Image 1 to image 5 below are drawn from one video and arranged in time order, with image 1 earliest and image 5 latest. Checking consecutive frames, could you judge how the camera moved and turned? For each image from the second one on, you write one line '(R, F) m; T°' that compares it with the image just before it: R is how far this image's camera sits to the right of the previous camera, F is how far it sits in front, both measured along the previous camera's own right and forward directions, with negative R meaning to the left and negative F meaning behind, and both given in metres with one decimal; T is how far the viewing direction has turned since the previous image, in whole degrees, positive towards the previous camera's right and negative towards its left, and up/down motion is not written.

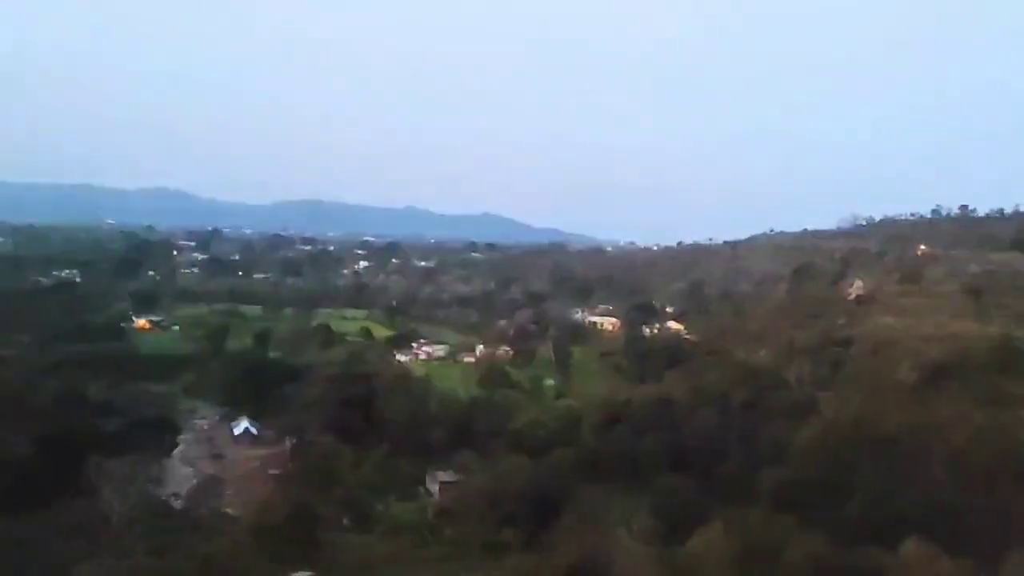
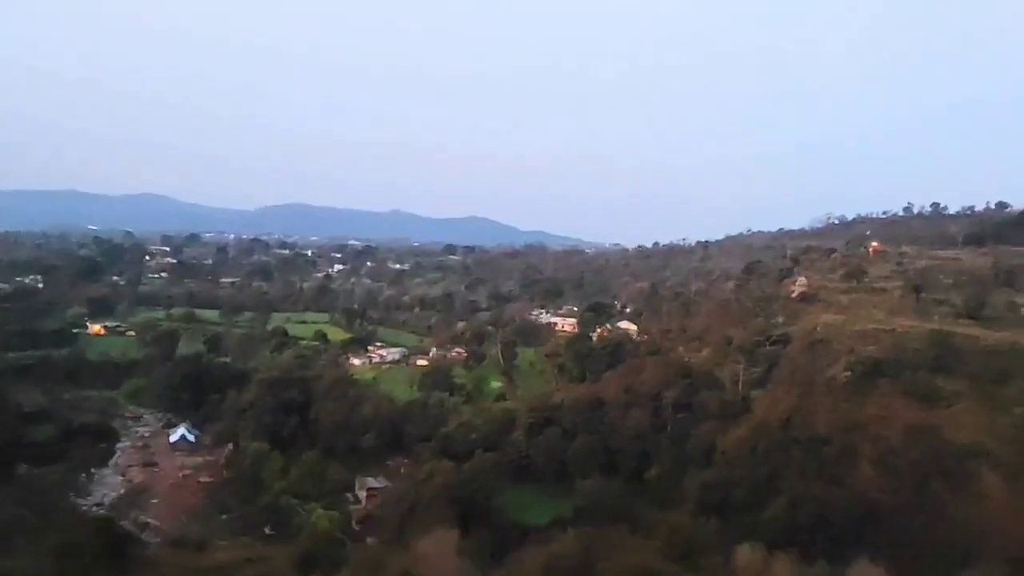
(+0.3, +0.1) m; +1°
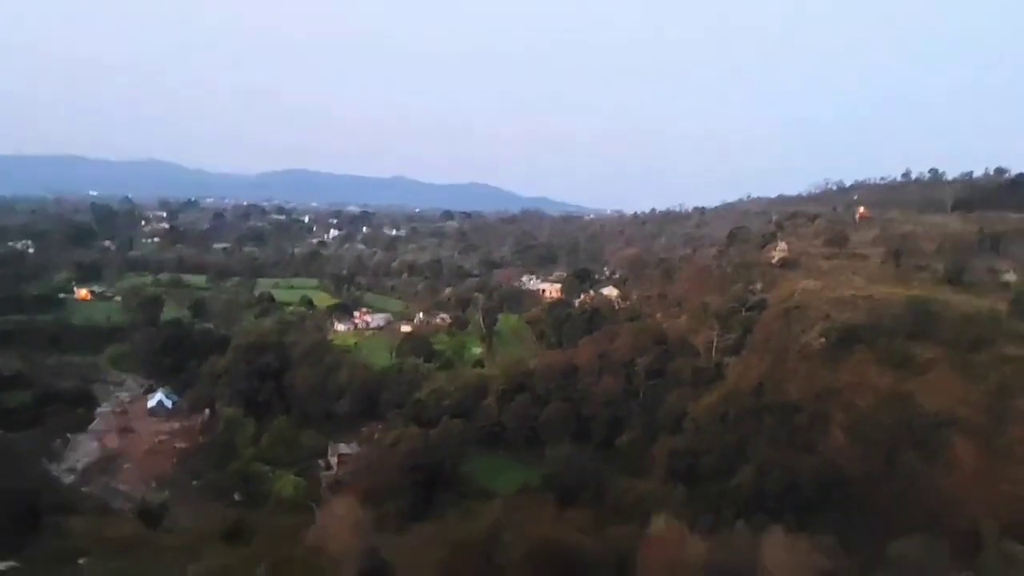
(+0.1, +0.1) m; 0°
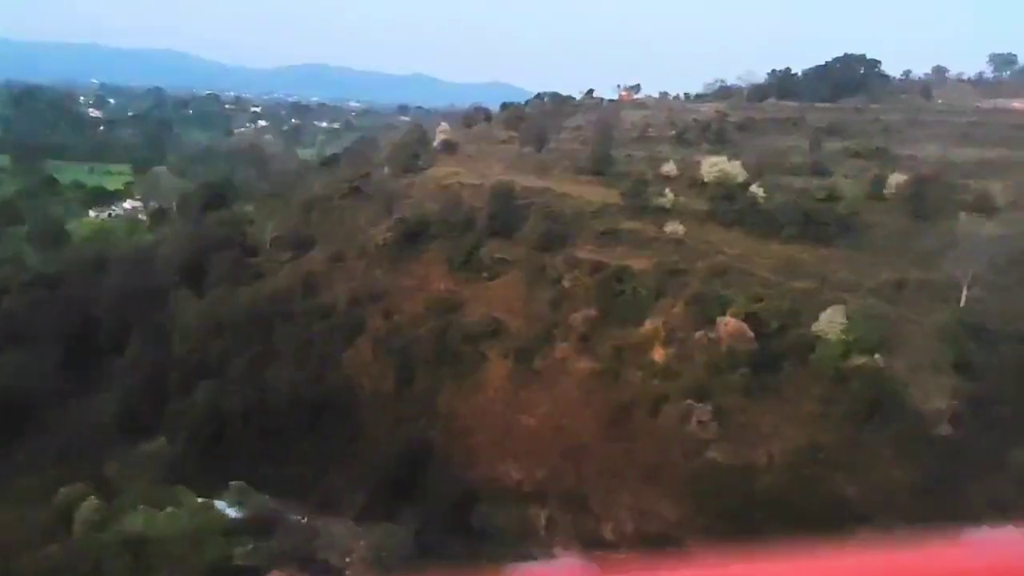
(+1.9, +0.7) m; -1°
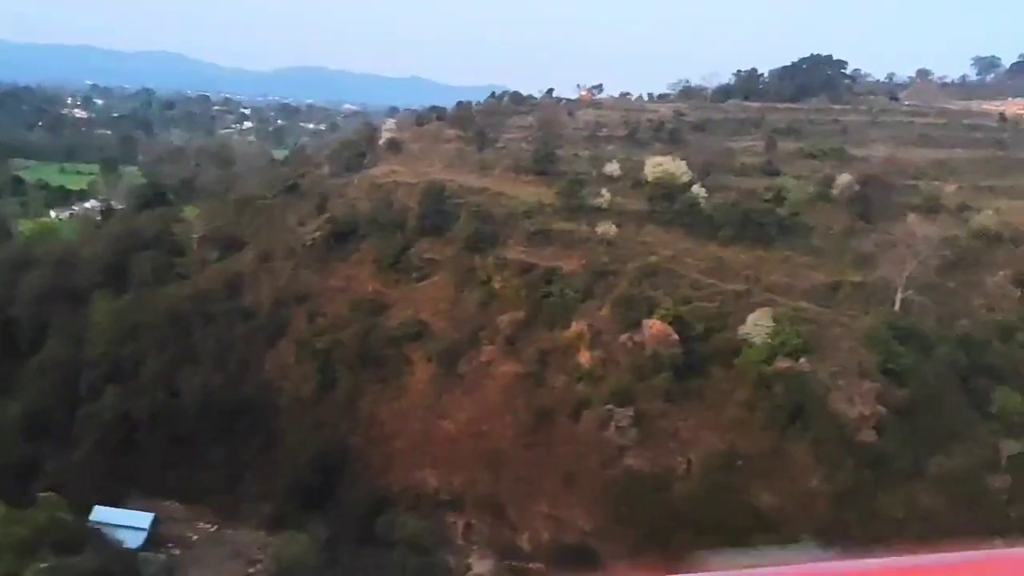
(+0.2, +0.1) m; 0°
